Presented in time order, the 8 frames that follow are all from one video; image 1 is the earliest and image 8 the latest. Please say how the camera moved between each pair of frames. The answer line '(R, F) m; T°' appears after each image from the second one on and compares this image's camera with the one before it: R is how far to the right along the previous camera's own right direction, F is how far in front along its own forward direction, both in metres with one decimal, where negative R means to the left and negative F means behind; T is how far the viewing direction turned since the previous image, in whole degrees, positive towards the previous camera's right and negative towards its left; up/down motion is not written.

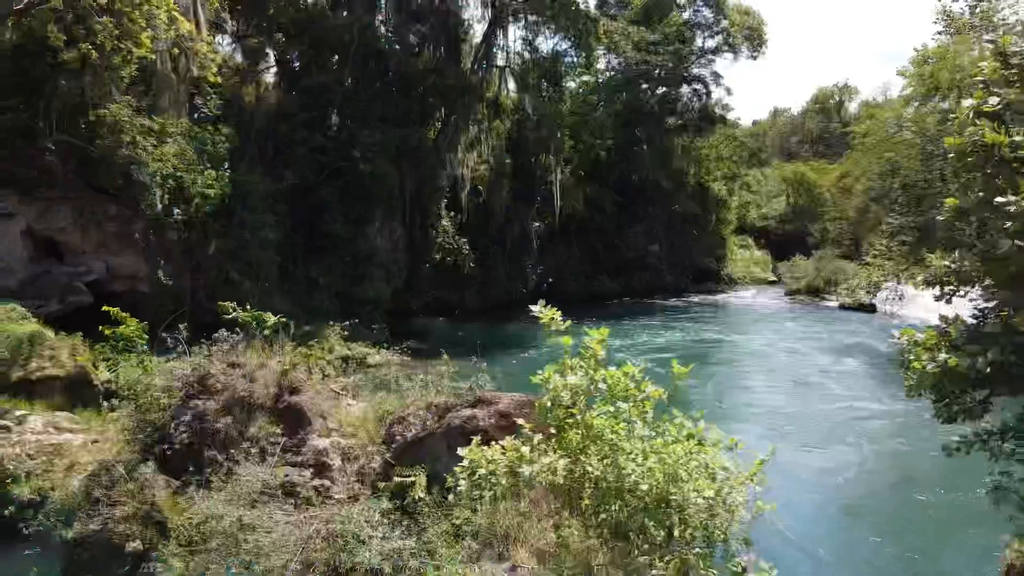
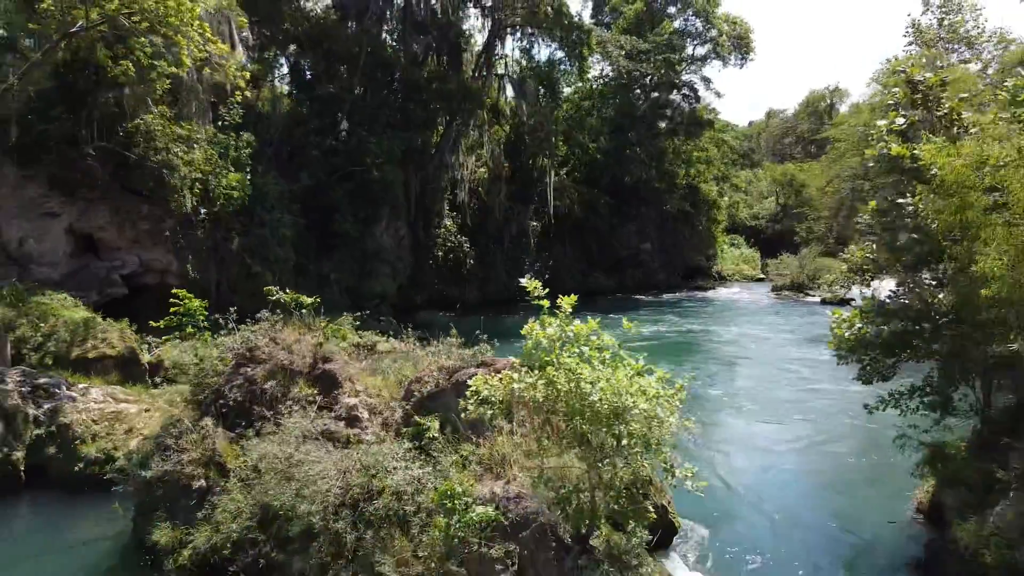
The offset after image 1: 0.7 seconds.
(0.0, -1.2) m; 0°
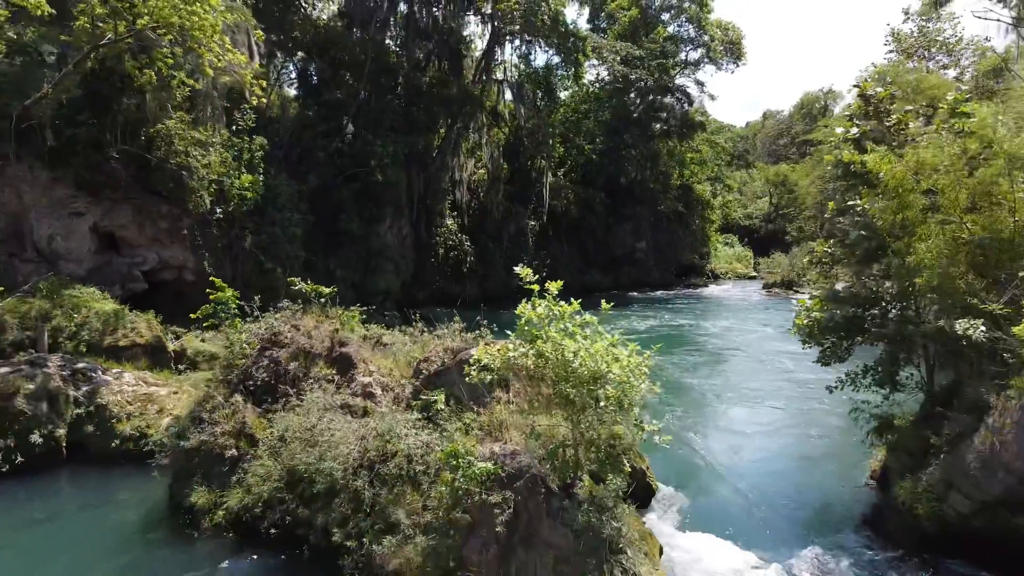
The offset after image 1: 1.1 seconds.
(0.0, -0.8) m; 0°
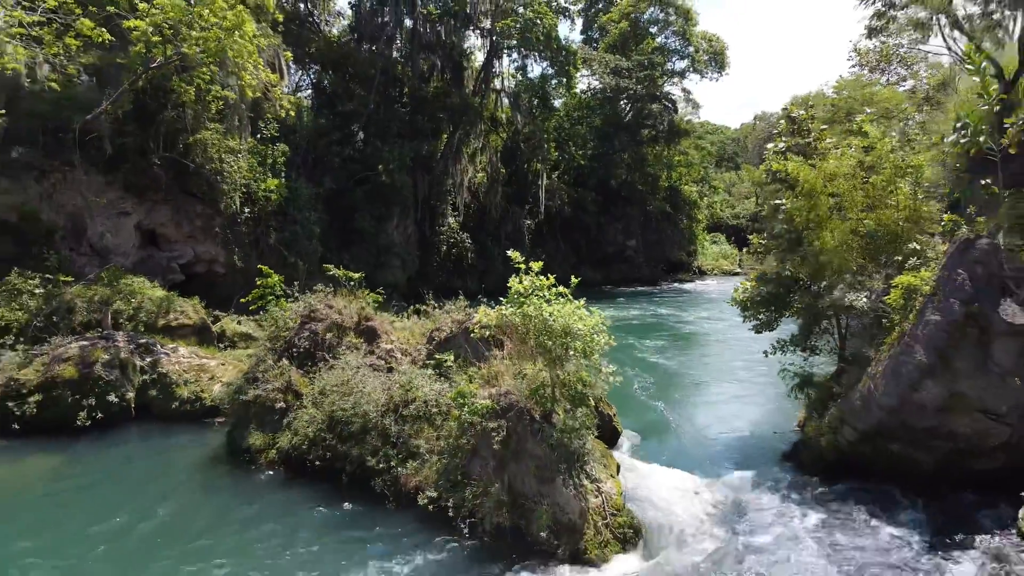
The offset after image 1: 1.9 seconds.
(0.0, -1.8) m; 0°
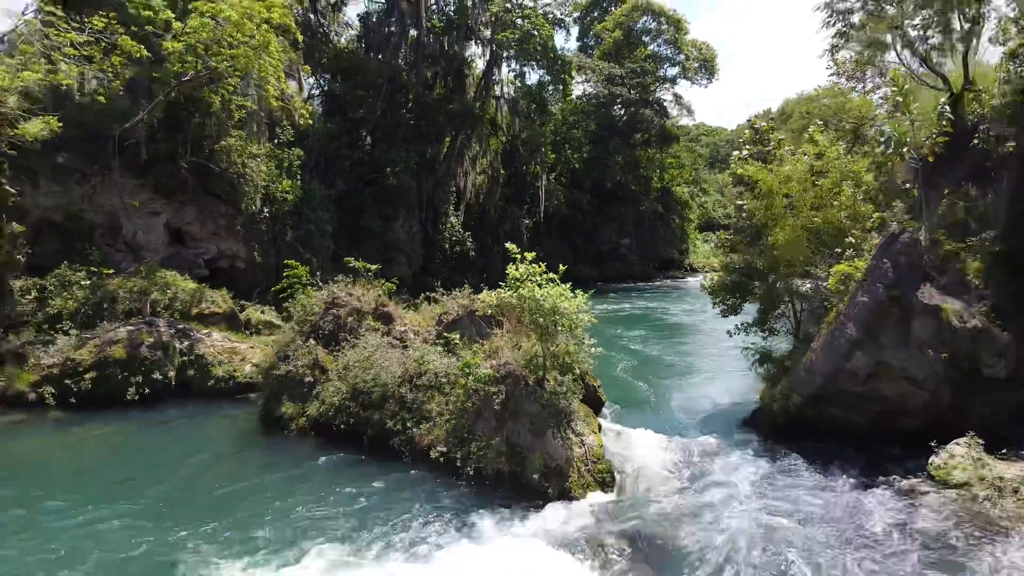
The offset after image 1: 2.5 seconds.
(0.0, -1.4) m; 0°
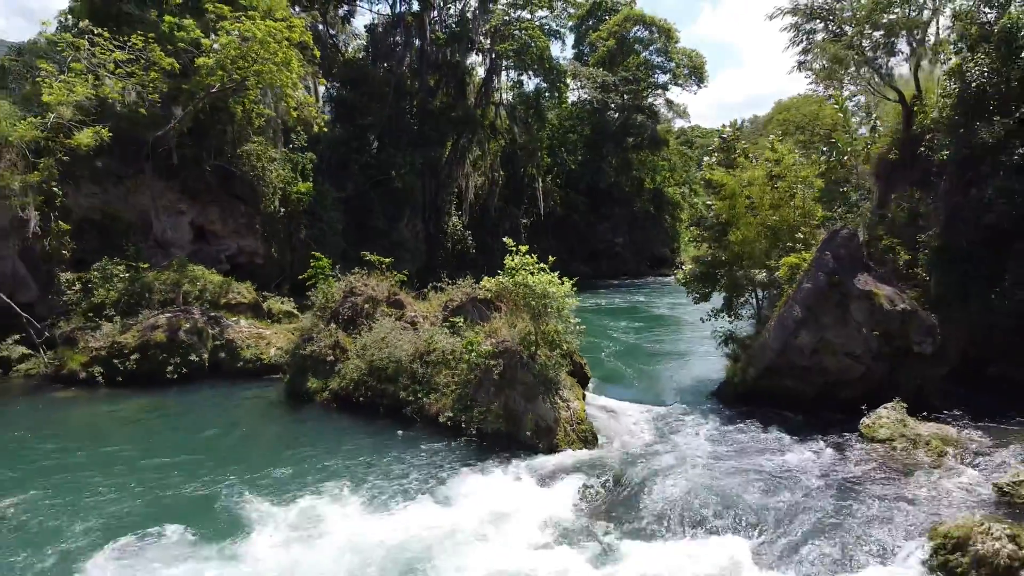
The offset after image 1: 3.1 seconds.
(0.0, -1.5) m; 0°
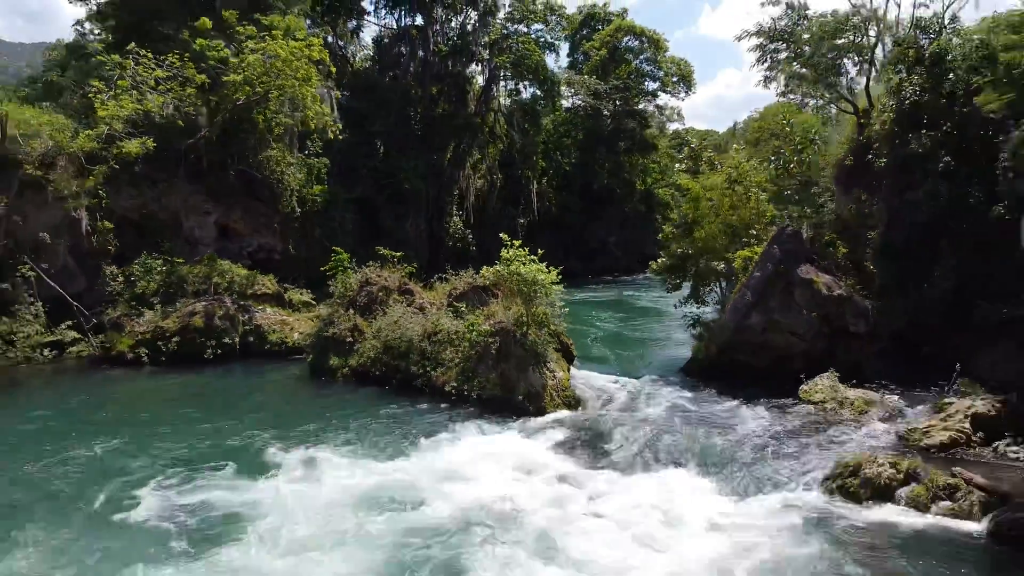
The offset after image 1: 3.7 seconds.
(0.0, -1.8) m; 0°
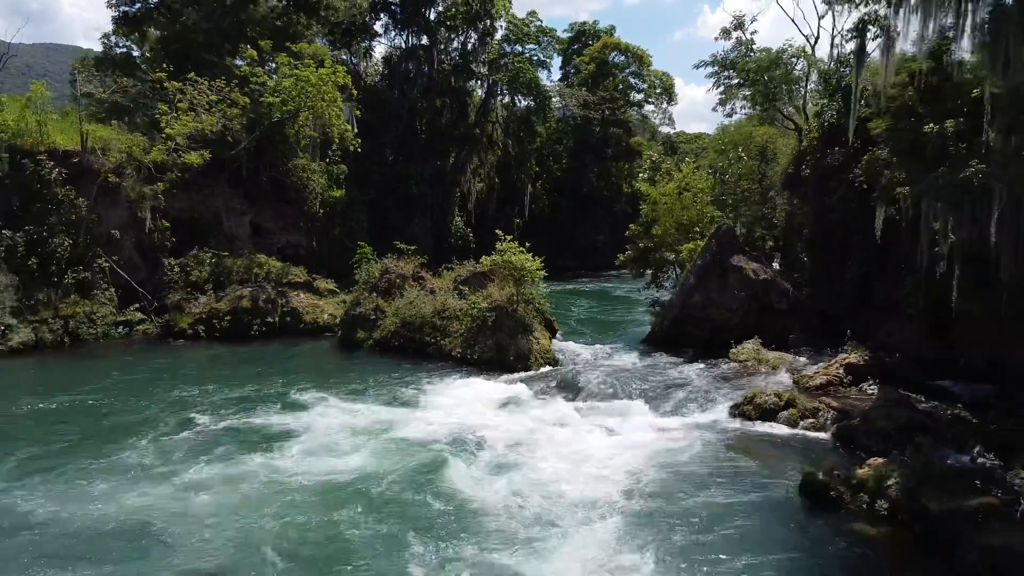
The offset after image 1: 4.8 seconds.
(+0.1, -3.1) m; 0°
